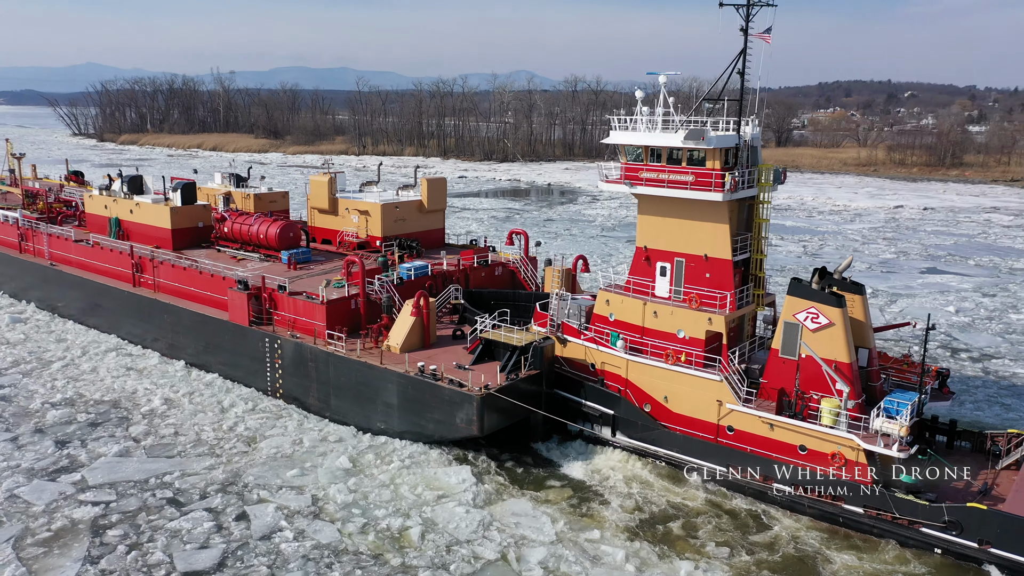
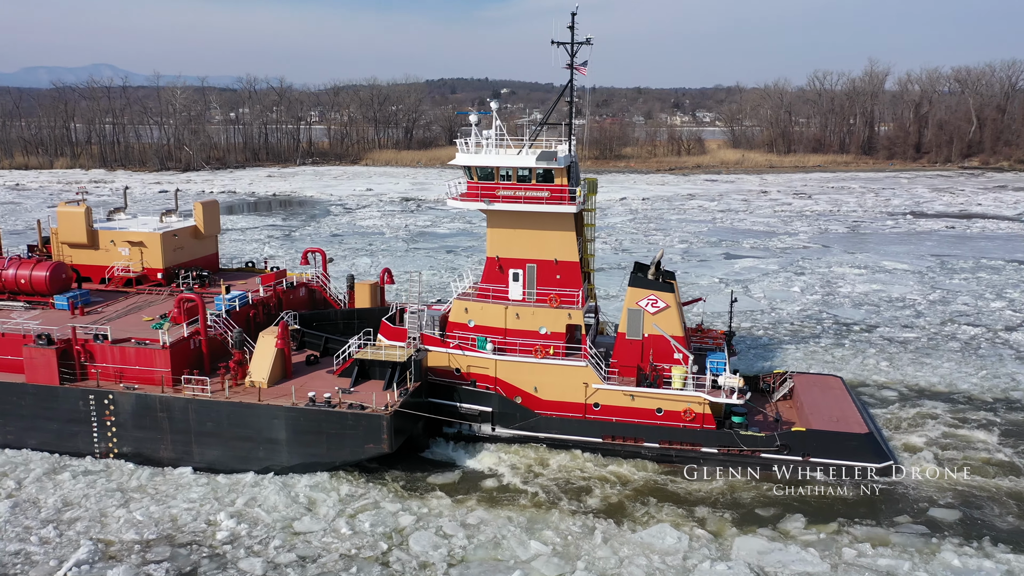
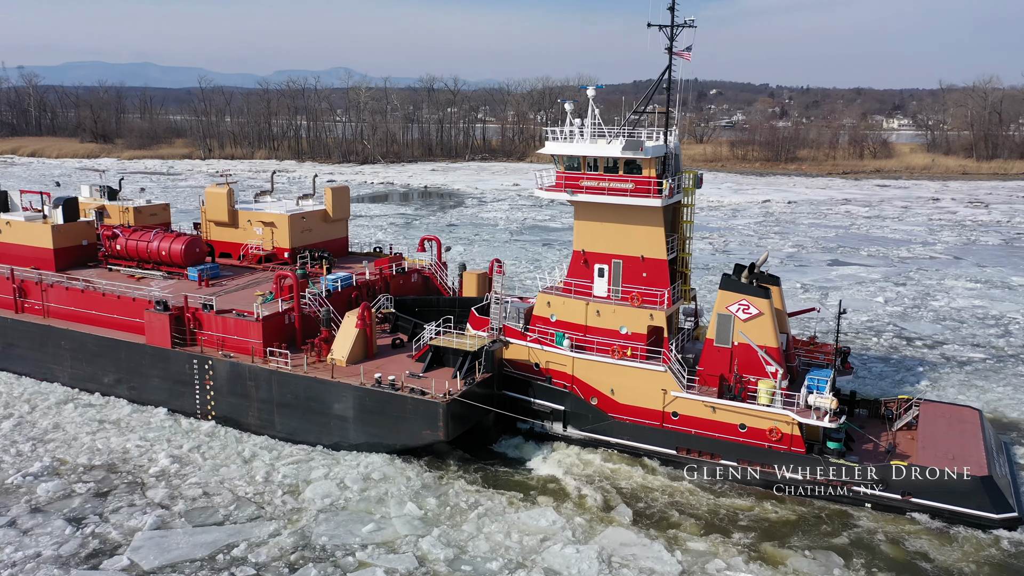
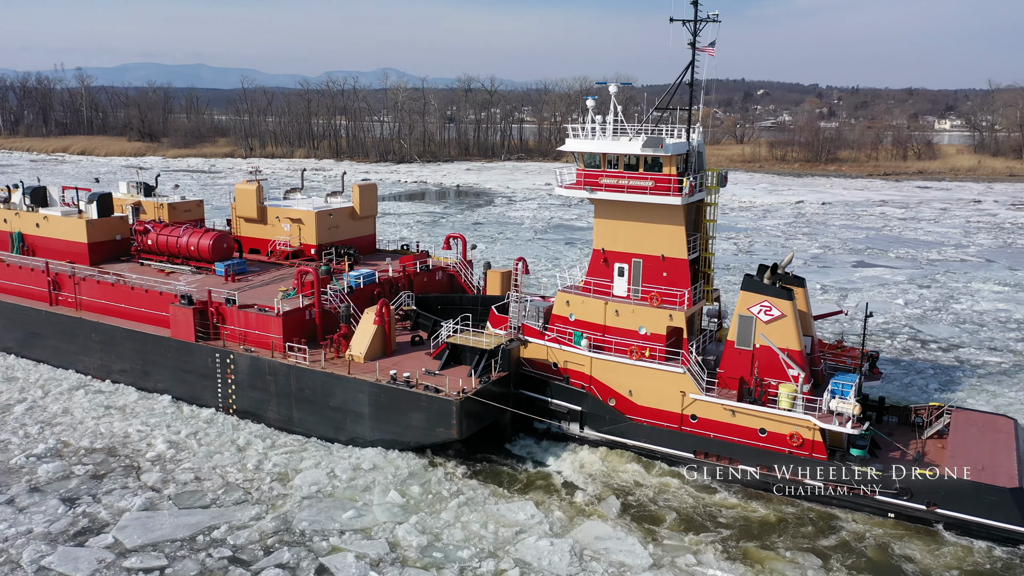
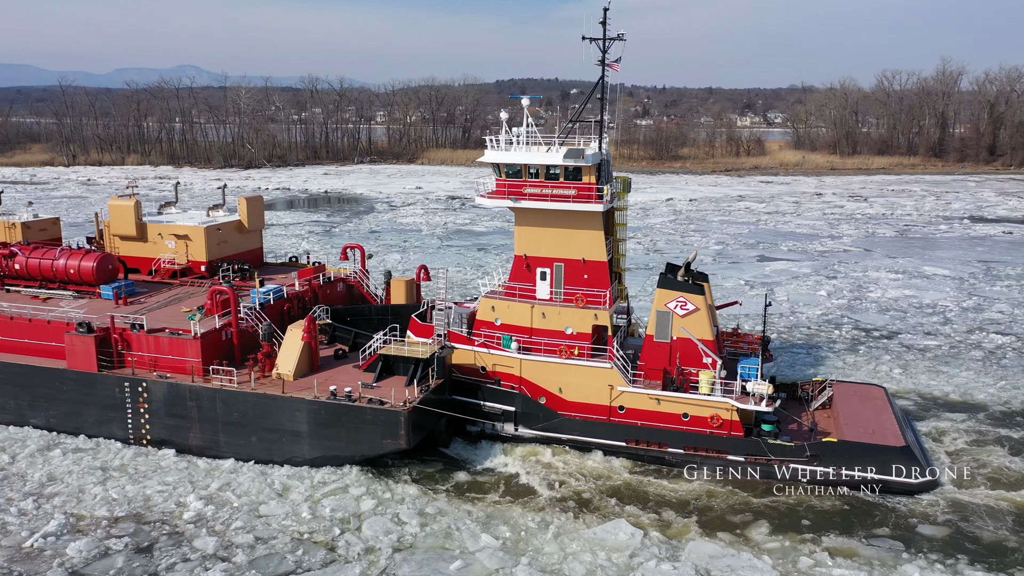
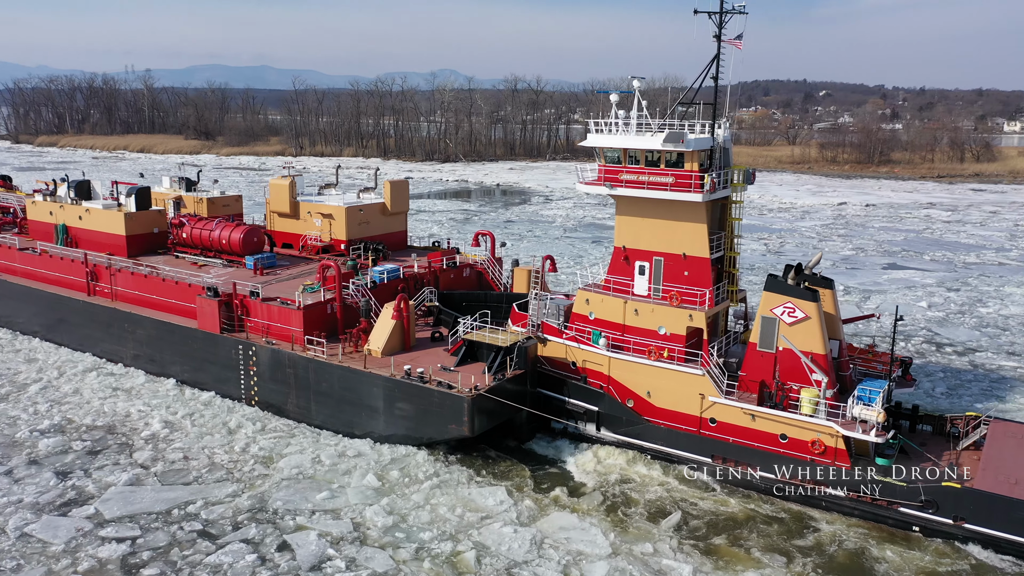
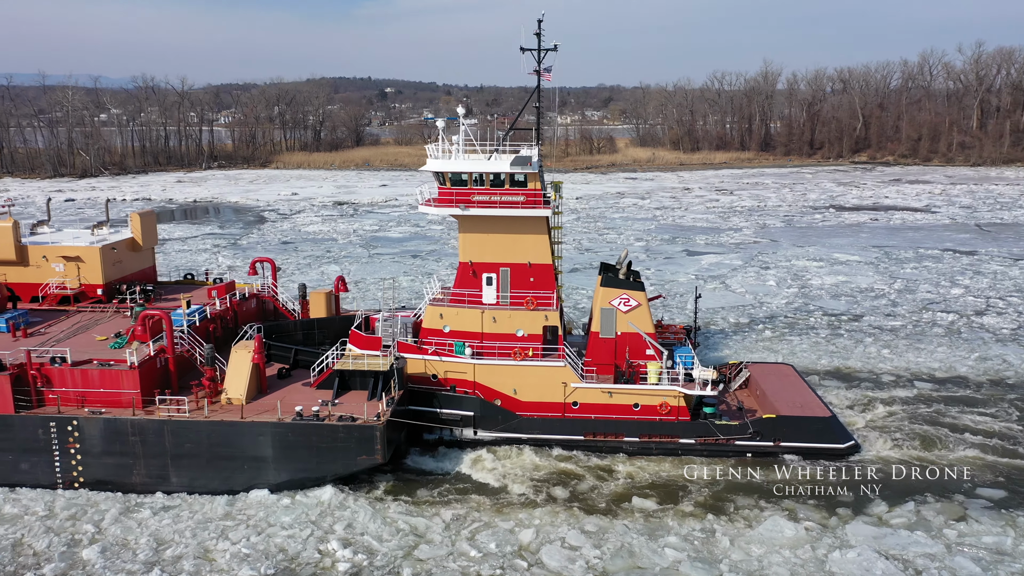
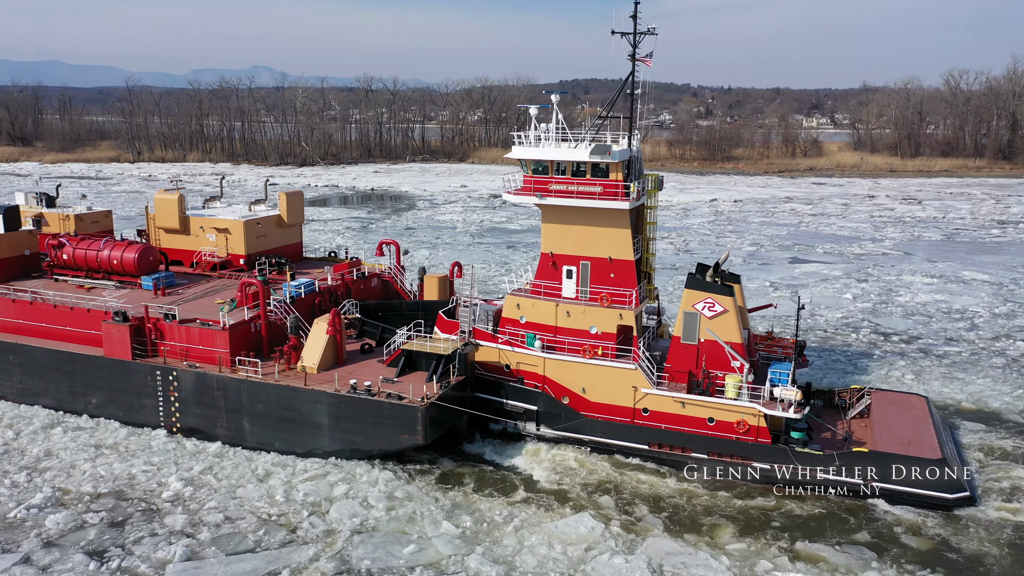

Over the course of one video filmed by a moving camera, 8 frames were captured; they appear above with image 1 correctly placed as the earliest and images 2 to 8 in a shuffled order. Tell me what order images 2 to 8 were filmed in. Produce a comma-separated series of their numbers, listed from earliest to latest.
6, 4, 3, 8, 5, 2, 7
